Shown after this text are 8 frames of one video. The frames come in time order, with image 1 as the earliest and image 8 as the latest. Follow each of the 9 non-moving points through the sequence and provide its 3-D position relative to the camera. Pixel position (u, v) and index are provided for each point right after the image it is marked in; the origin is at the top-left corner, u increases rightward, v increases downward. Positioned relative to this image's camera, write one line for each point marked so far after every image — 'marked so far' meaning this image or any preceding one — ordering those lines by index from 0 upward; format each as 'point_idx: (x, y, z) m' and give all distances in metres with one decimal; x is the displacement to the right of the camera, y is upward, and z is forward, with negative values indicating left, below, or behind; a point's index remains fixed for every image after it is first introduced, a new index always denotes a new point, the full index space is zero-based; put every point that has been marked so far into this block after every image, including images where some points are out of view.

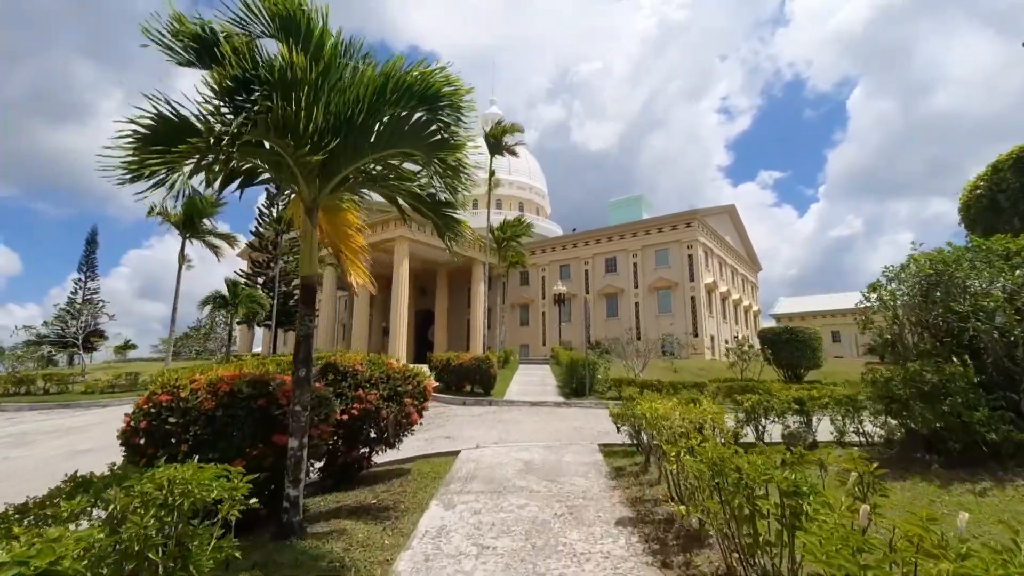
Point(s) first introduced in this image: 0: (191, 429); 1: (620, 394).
0: (-2.6, -1.1, +4.0) m
1: (+3.3, -3.3, +15.2) m
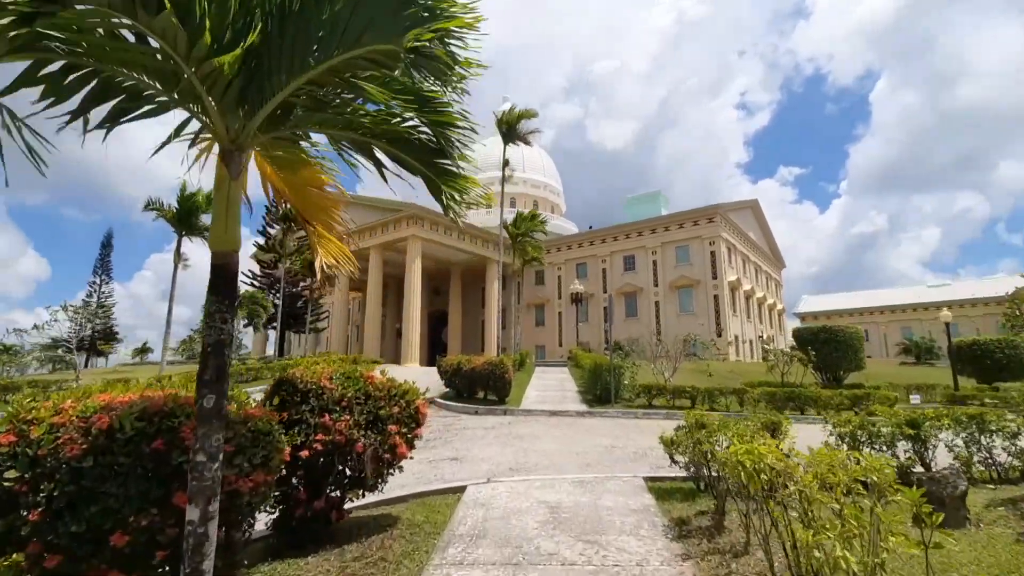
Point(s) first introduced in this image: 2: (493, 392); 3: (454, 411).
0: (-2.5, -1.0, +2.6) m
1: (+3.8, -3.2, +13.7) m
2: (-0.5, -3.0, +14.1) m
3: (-1.6, -3.3, +13.5) m
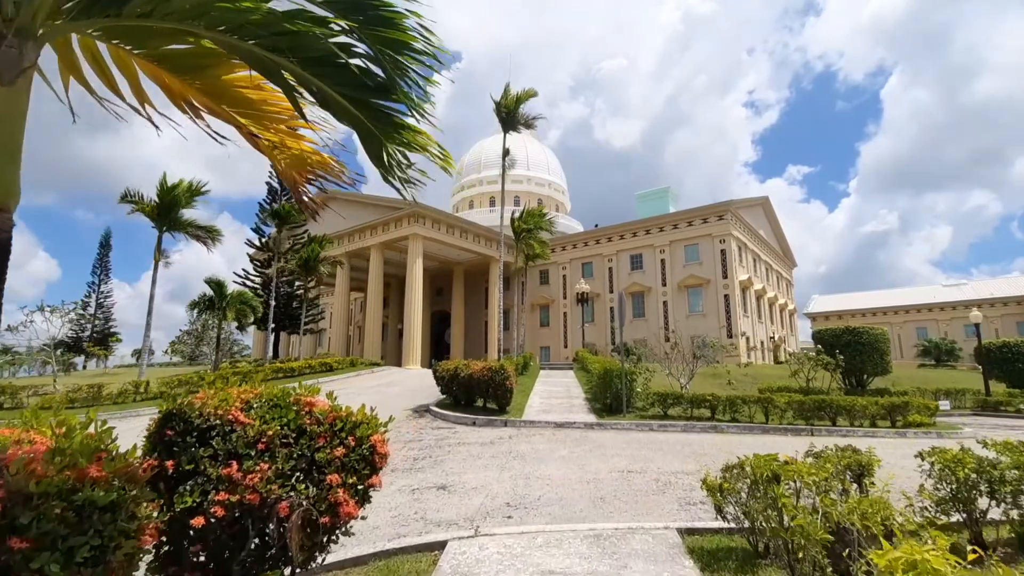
0: (-2.5, -1.0, +1.4) m
1: (+3.8, -3.1, +12.4) m
2: (-0.5, -2.9, +12.9) m
3: (-1.5, -3.3, +12.3) m
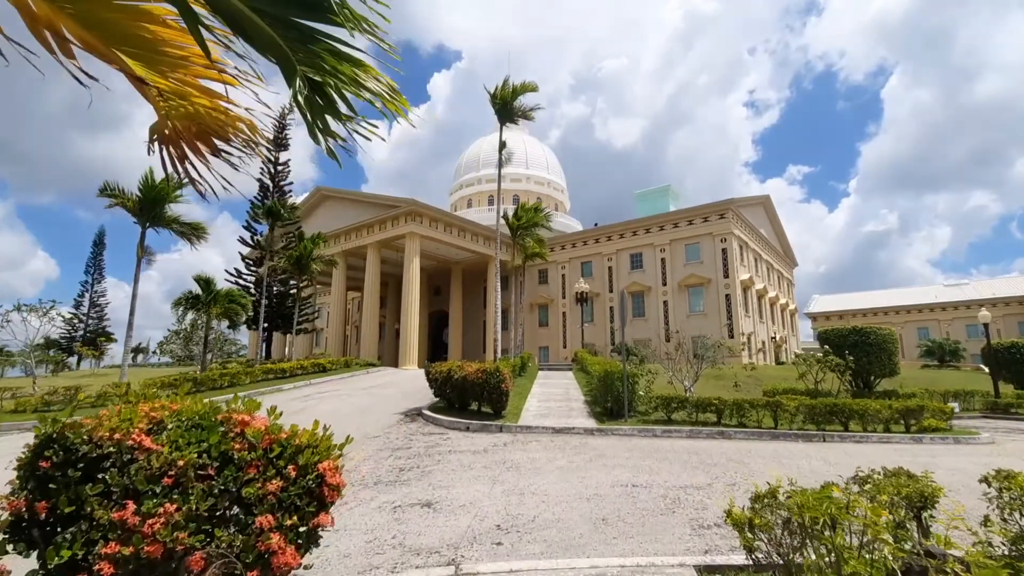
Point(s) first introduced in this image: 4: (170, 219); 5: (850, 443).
0: (-2.6, -1.0, +0.8) m
1: (+3.7, -3.1, +11.8) m
2: (-0.6, -2.9, +12.2) m
3: (-1.6, -3.2, +11.7) m
4: (-12.1, +2.4, +17.6) m
5: (+7.5, -3.4, +11.1) m
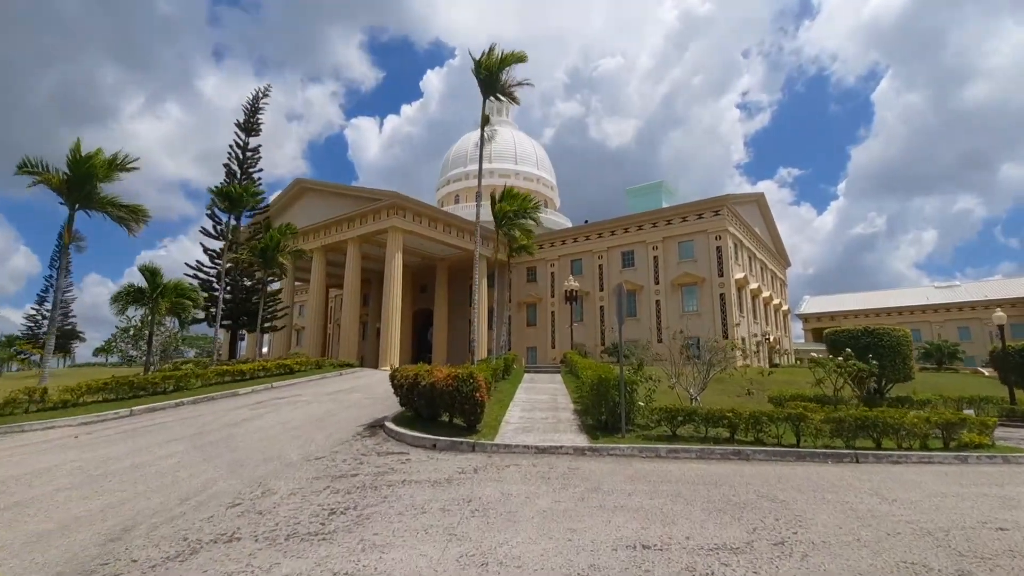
0: (-2.8, -0.7, -1.1) m
1: (+3.2, -2.9, +10.0) m
2: (-1.1, -2.7, +10.3) m
3: (-2.1, -3.0, +9.8) m
4: (-12.6, +2.7, +15.5) m
5: (+7.0, -3.3, +9.4) m
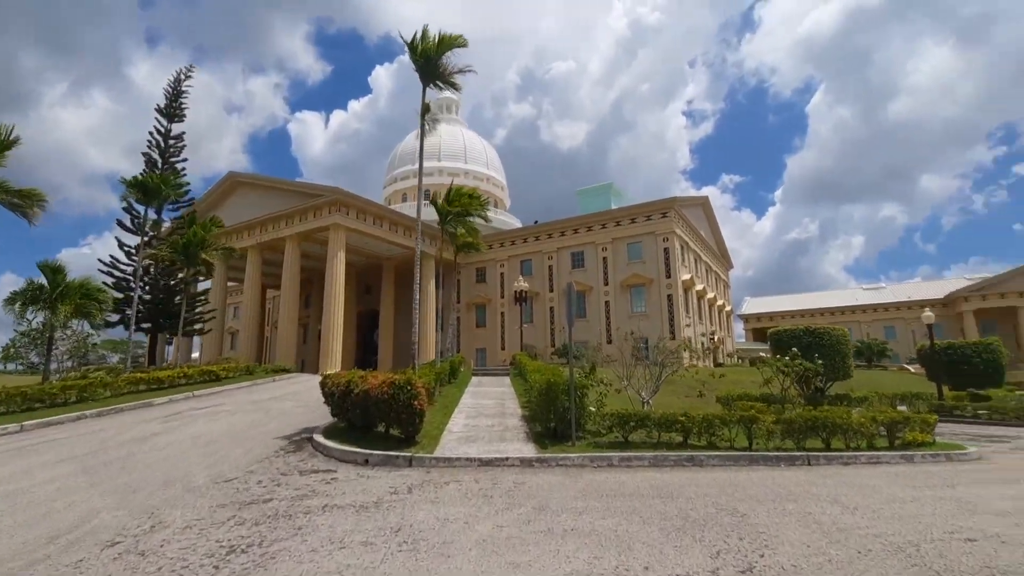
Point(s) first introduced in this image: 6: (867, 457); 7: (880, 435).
0: (-2.8, -0.7, -2.2) m
1: (+2.2, -2.9, +9.5) m
2: (-2.2, -2.6, +9.4) m
3: (-3.1, -3.0, +8.8) m
4: (-14.1, +2.8, +13.5) m
5: (+6.0, -3.3, +9.2) m
6: (+6.9, -3.3, +9.7) m
7: (+8.0, -3.2, +10.8) m
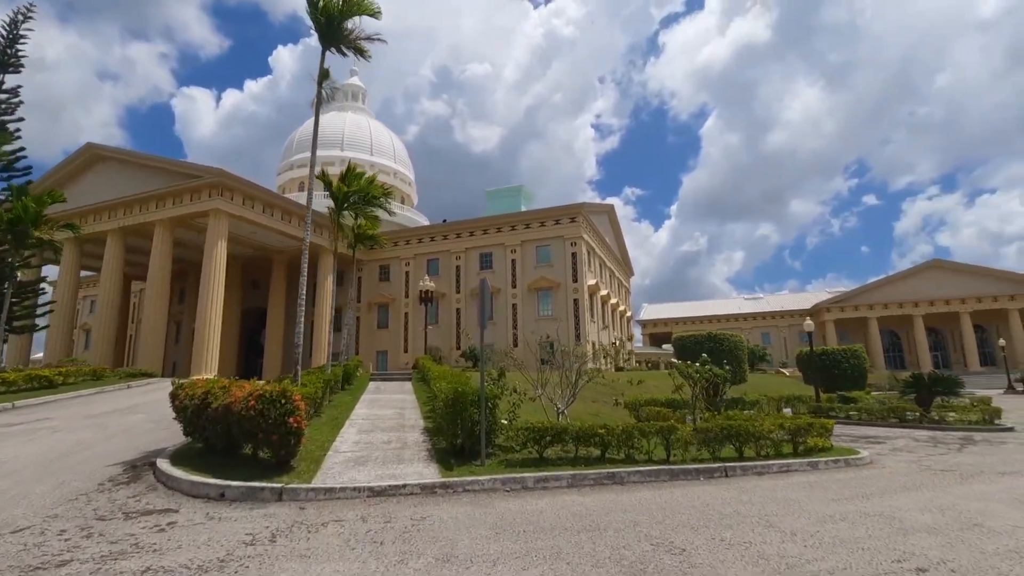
0: (-2.2, -0.5, -3.8) m
1: (+0.5, -2.9, +8.5) m
2: (-3.7, -2.5, +7.7) m
3: (-4.6, -2.8, +6.8) m
4: (-16.1, +3.3, +9.5) m
5: (+4.3, -3.4, +9.0) m
6: (+5.1, -3.4, +9.5) m
7: (+6.0, -3.3, +10.9) m
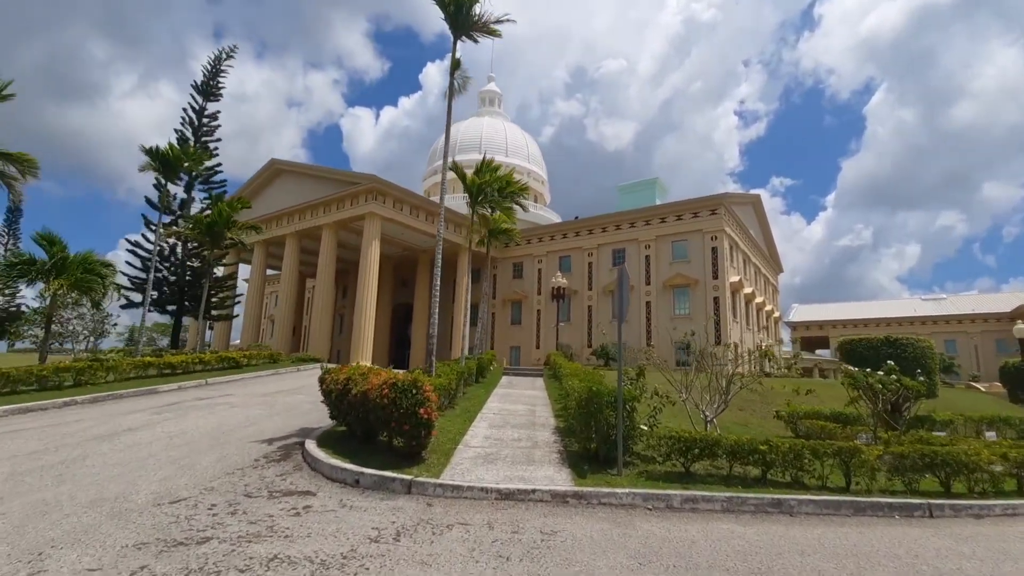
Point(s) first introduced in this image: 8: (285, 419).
0: (-3.1, -0.4, -3.9) m
1: (+2.6, -2.7, +7.4) m
2: (-1.7, -2.3, +7.7) m
3: (-2.7, -2.6, +7.1) m
4: (-13.2, +3.5, +12.5) m
5: (+6.4, -3.2, +6.9) m
6: (+7.3, -3.2, +7.3) m
7: (+8.5, -3.2, +8.4) m
8: (-5.2, -2.9, +11.2) m
